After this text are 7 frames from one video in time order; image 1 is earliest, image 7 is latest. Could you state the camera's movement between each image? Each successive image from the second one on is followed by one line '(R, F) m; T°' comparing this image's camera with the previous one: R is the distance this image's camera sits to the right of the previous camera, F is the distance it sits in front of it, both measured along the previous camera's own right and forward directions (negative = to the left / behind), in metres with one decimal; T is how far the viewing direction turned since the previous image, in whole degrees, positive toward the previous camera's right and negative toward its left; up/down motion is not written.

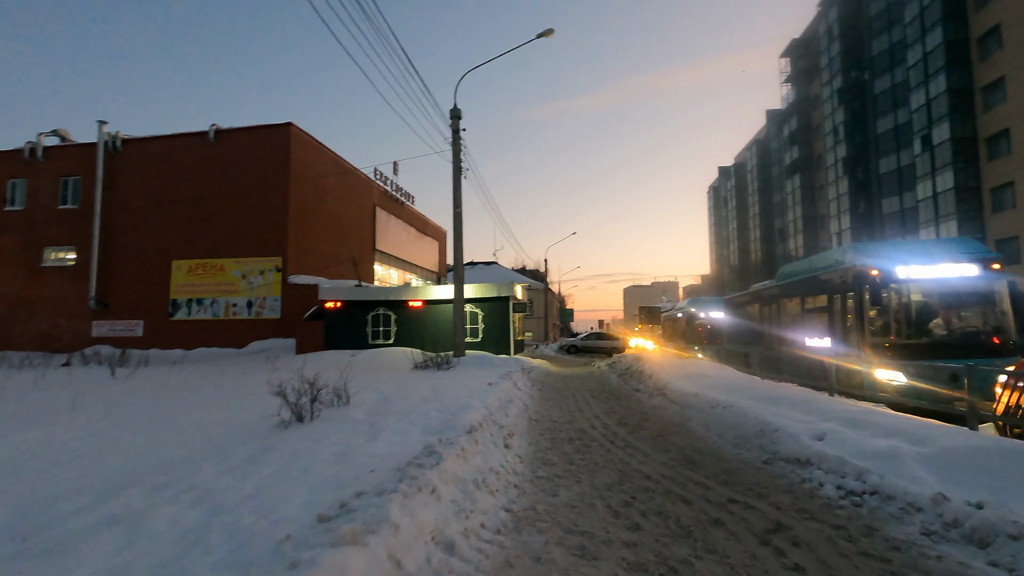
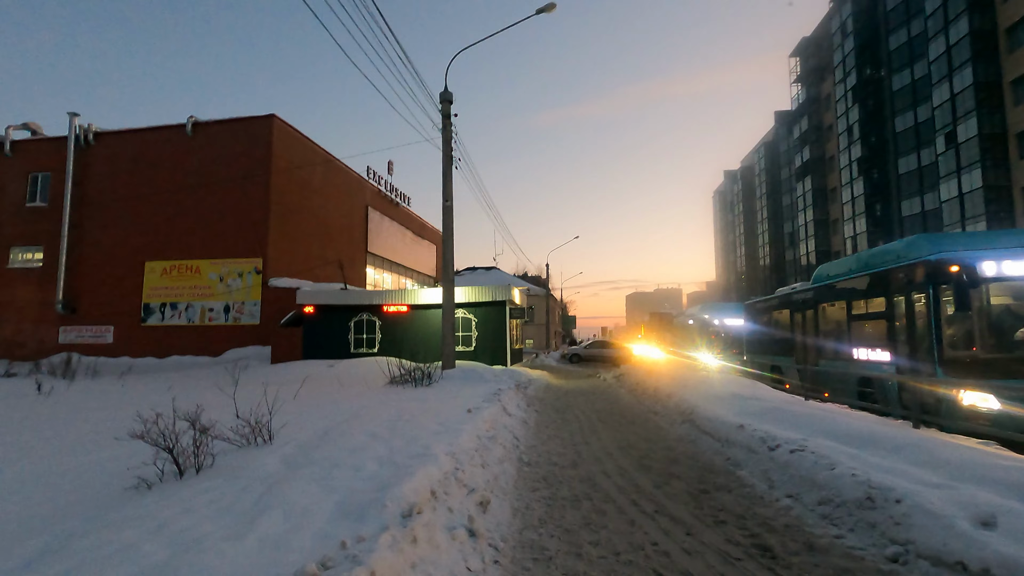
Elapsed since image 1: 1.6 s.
(+0.2, +2.4) m; 0°
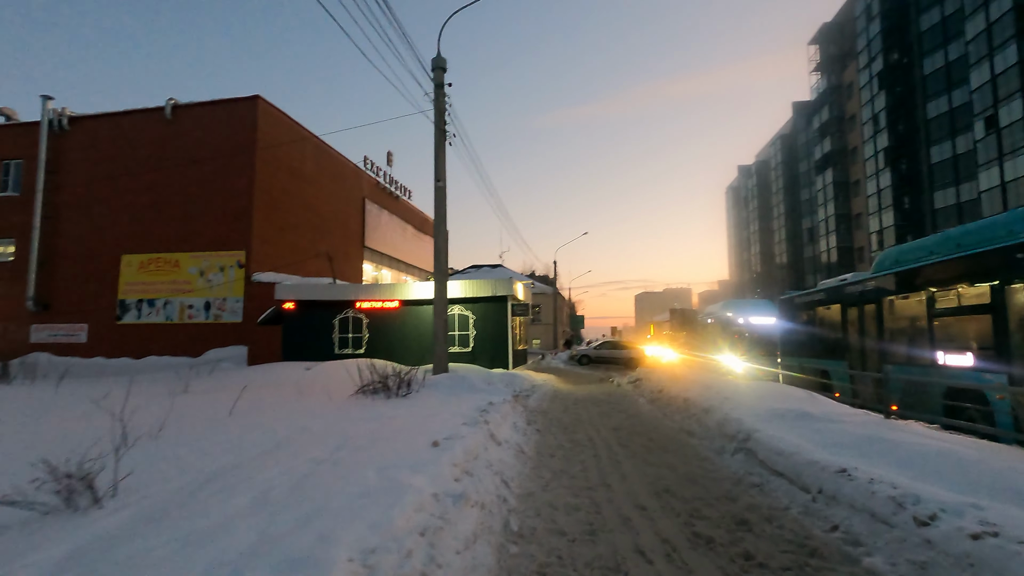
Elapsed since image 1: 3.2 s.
(+0.2, +2.5) m; -1°
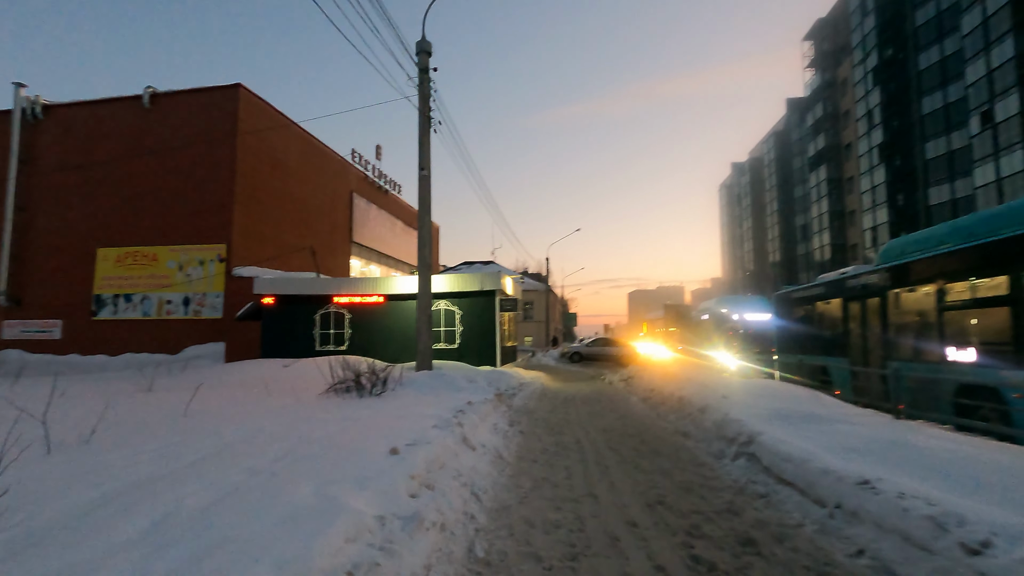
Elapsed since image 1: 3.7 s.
(+0.2, +0.7) m; +1°
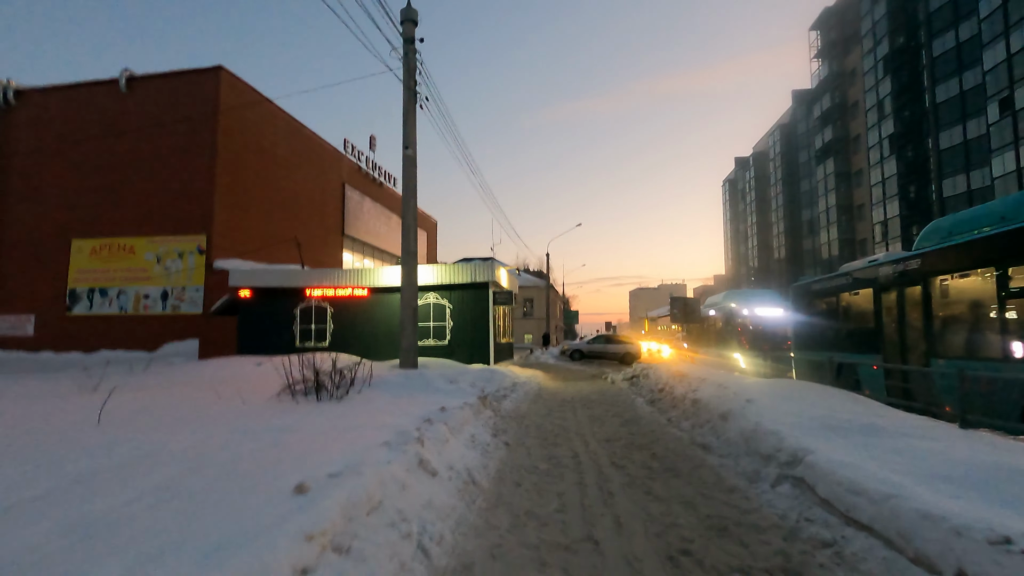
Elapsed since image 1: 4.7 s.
(+0.2, +1.5) m; 0°
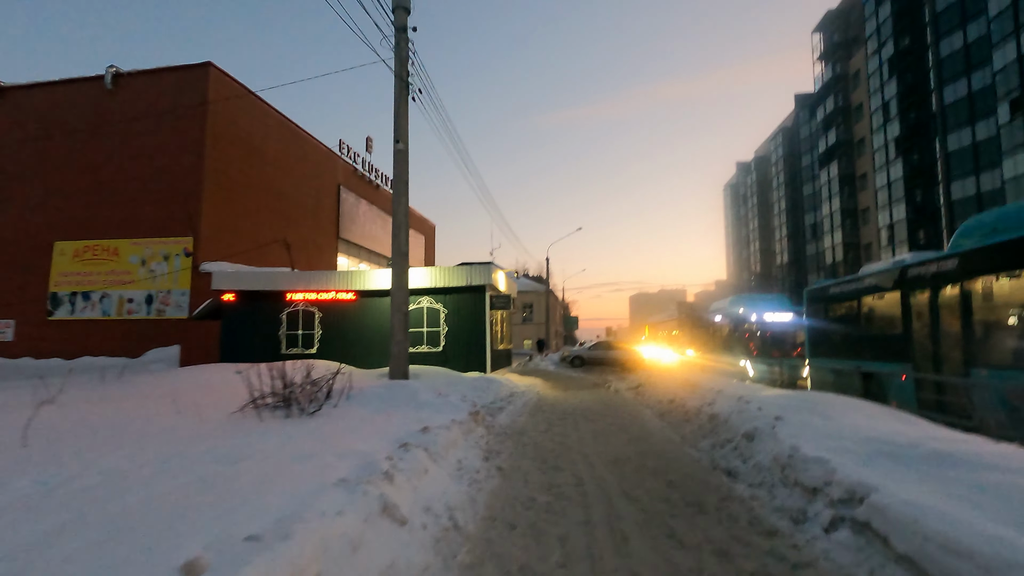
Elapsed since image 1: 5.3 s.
(+0.1, +1.0) m; 0°
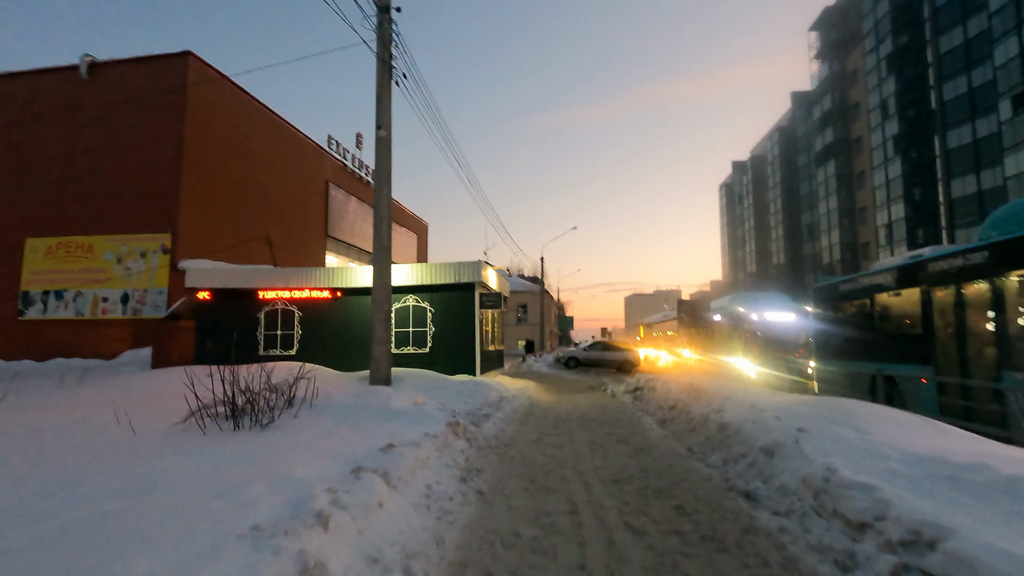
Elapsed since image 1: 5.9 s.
(+0.1, +0.9) m; +1°
